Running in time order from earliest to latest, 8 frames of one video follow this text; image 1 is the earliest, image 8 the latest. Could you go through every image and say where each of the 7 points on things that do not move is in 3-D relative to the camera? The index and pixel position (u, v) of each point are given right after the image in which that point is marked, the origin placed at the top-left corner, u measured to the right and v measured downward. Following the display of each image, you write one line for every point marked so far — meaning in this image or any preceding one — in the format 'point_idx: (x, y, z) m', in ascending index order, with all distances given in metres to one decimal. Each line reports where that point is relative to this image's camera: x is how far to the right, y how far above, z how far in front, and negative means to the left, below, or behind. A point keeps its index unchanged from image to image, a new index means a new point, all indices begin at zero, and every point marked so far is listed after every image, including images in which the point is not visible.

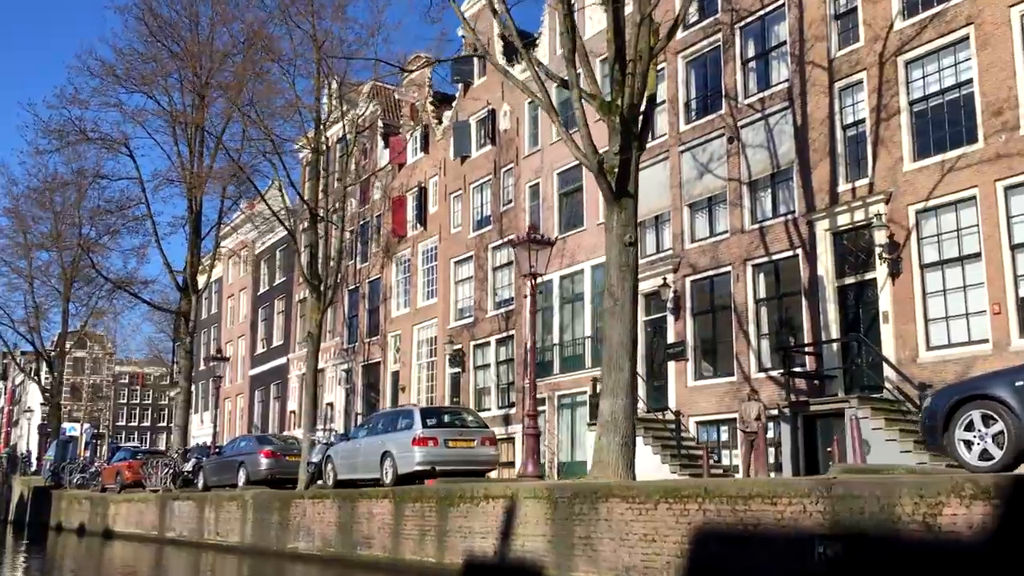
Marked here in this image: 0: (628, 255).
0: (+1.3, +0.4, +13.4) m
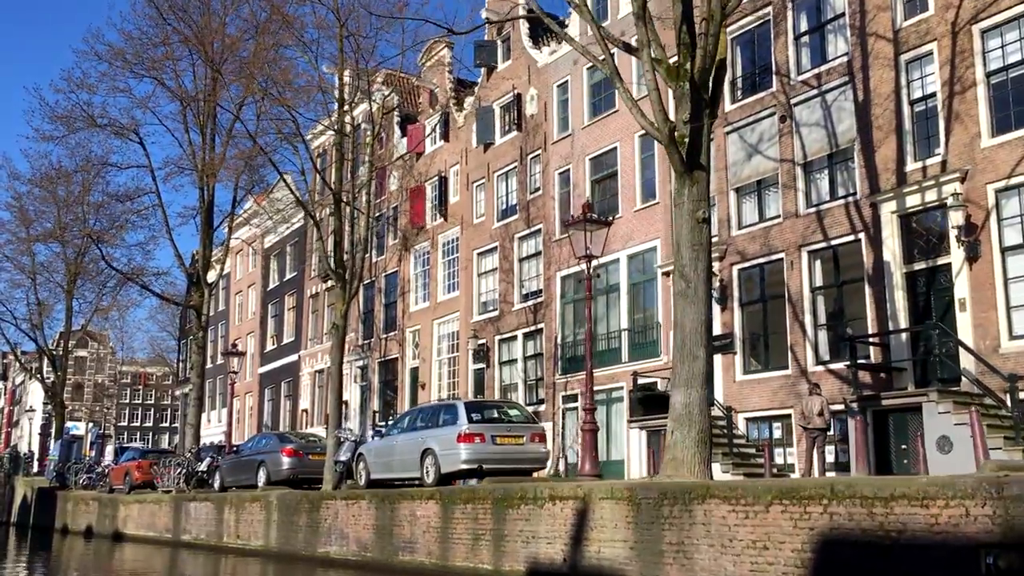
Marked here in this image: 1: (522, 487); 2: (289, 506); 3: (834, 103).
0: (+1.9, +0.5, +12.3) m
1: (+0.1, -1.9, +11.6) m
2: (-3.2, -3.2, +17.8) m
3: (+4.9, +2.8, +18.5) m
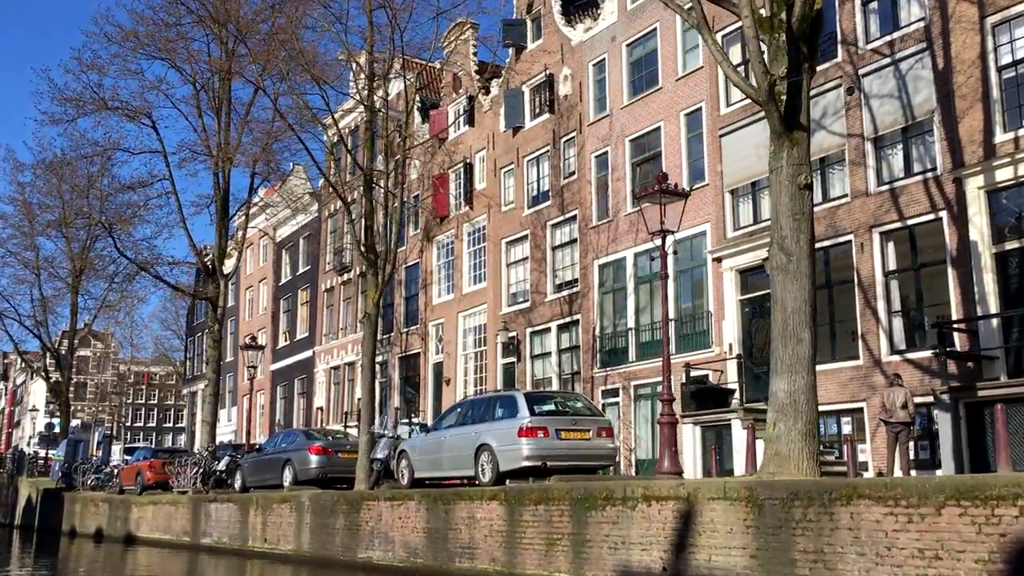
0: (+2.6, +0.8, +10.9) m
1: (+0.8, -1.7, +10.3) m
2: (-2.5, -3.0, +16.5) m
3: (+5.6, +3.0, +17.2) m
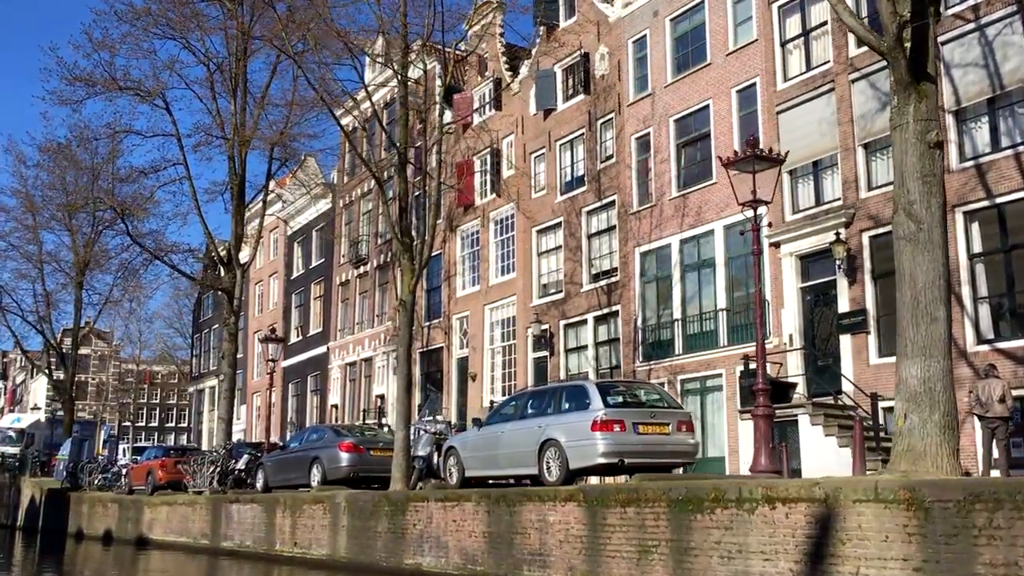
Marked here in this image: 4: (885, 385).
0: (+3.3, +1.0, +9.6) m
1: (+1.5, -1.4, +9.0) m
2: (-1.8, -2.7, +15.1) m
3: (+6.3, +3.2, +15.8) m
4: (+5.1, -1.3, +16.8) m
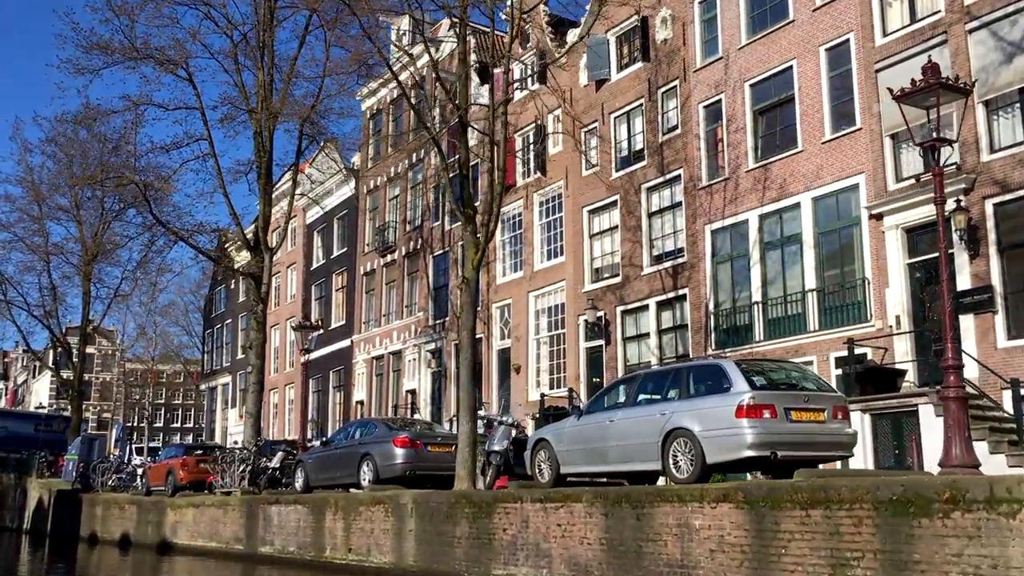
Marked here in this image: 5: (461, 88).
0: (+4.3, +1.3, +7.6) m
1: (+2.5, -1.1, +7.0) m
2: (-0.8, -2.4, +13.2) m
3: (+7.3, +3.6, +13.9) m
4: (+6.1, -1.0, +14.9) m
5: (-0.8, +3.0, +18.3) m
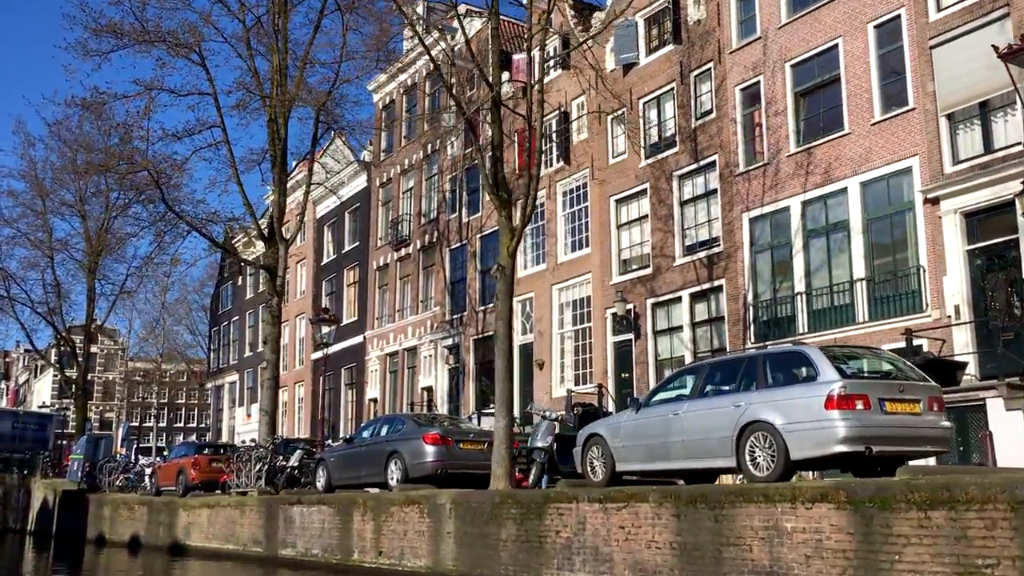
0: (+4.8, +1.5, +6.7) m
1: (+3.0, -1.0, +6.1) m
2: (-0.3, -2.3, +12.3) m
3: (+7.7, +3.7, +13.0) m
4: (+6.6, -0.8, +13.9) m
5: (-0.3, +3.2, +17.4) m
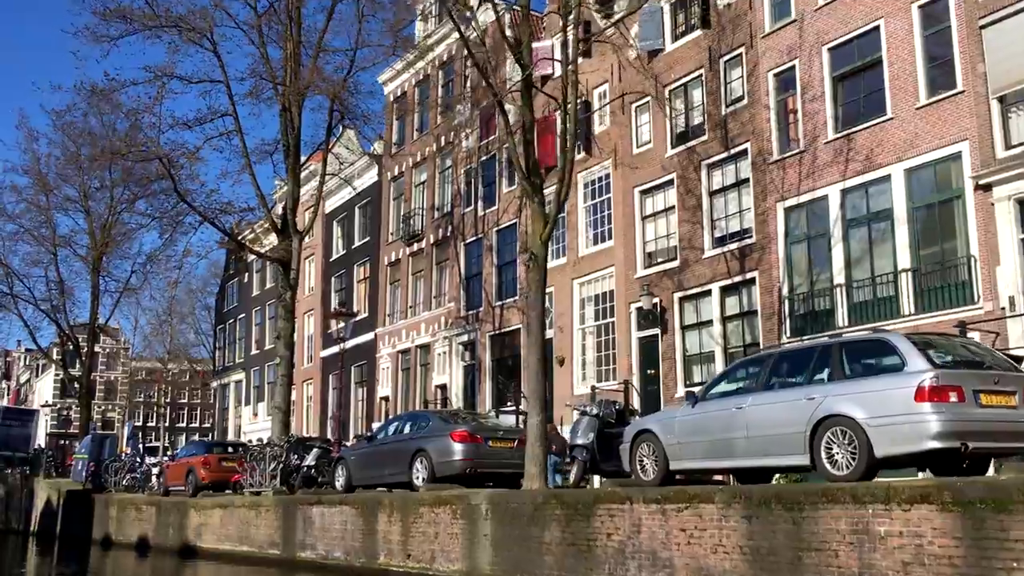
0: (+5.2, +1.6, +6.0) m
1: (+3.4, -0.8, +5.4) m
2: (+0.1, -2.1, +11.5) m
3: (+8.1, +3.9, +12.2) m
4: (+7.0, -0.7, +13.2) m
5: (+0.1, +3.3, +16.6) m
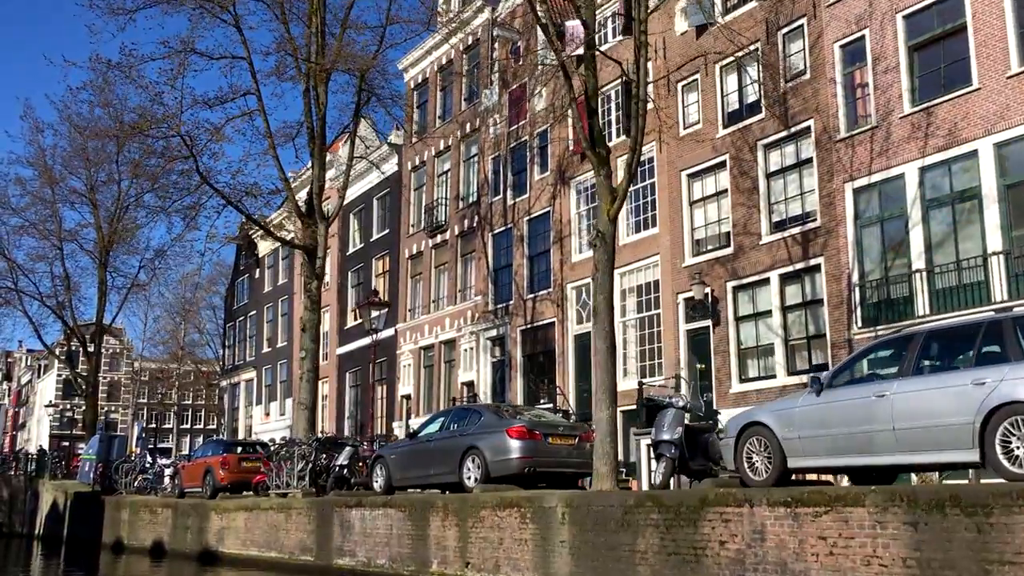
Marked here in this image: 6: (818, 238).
0: (+5.9, +1.8, +4.6) m
1: (+4.1, -0.6, +4.0) m
2: (+0.8, -1.9, +10.1) m
3: (+8.9, +4.1, +10.9) m
4: (+7.7, -0.5, +11.8) m
5: (+0.8, +3.5, +15.3) m
6: (+4.6, +0.8, +18.6) m
